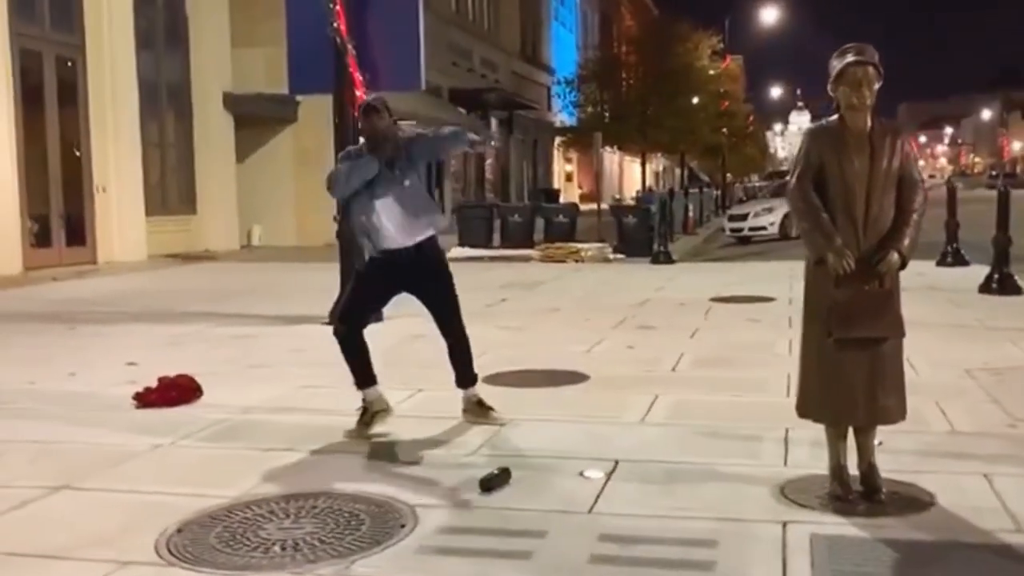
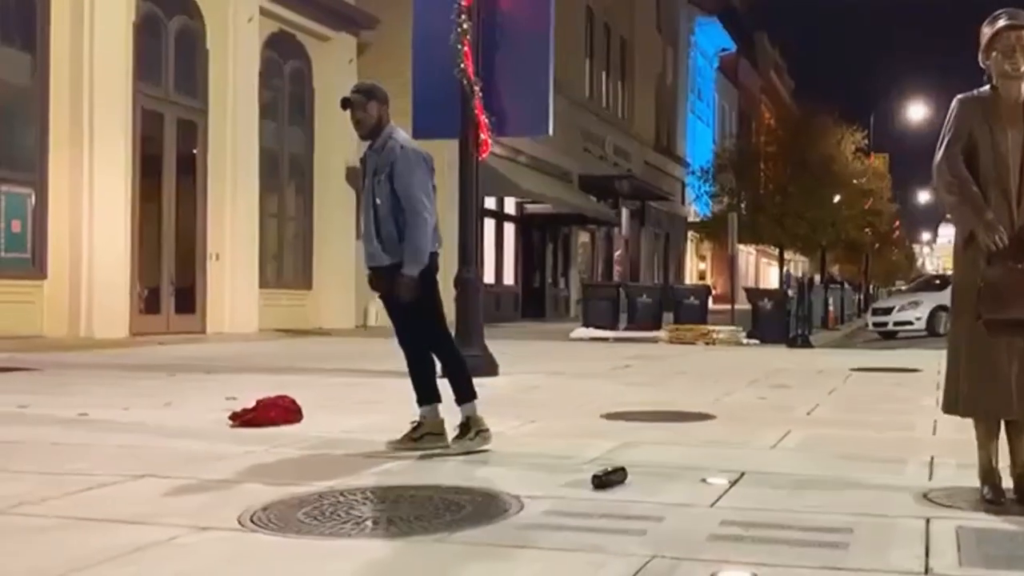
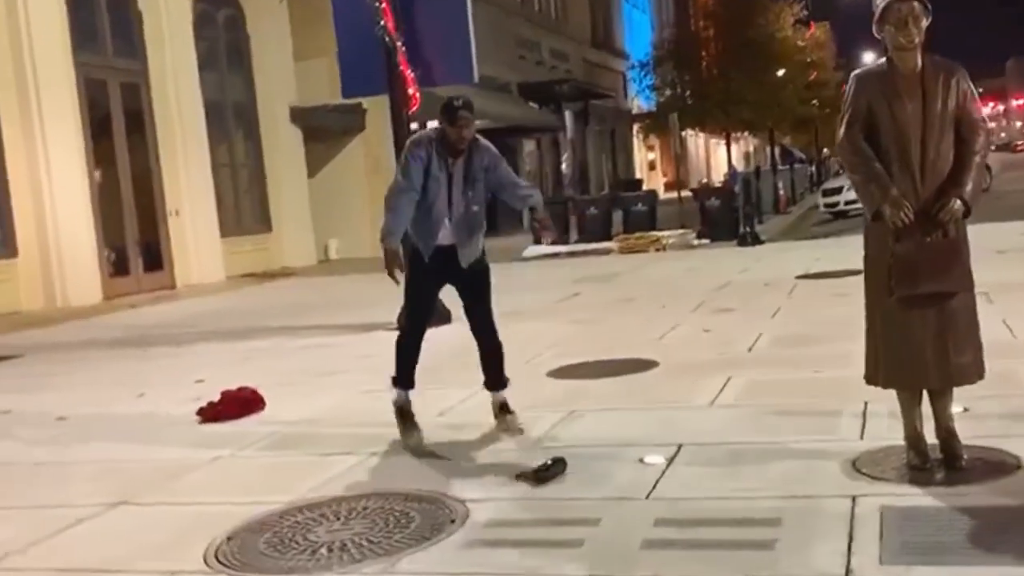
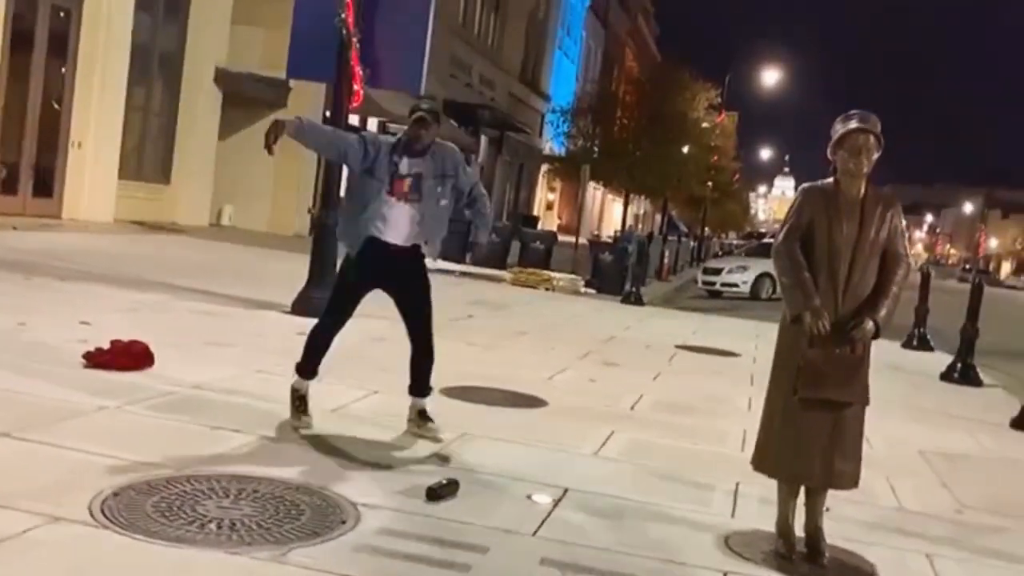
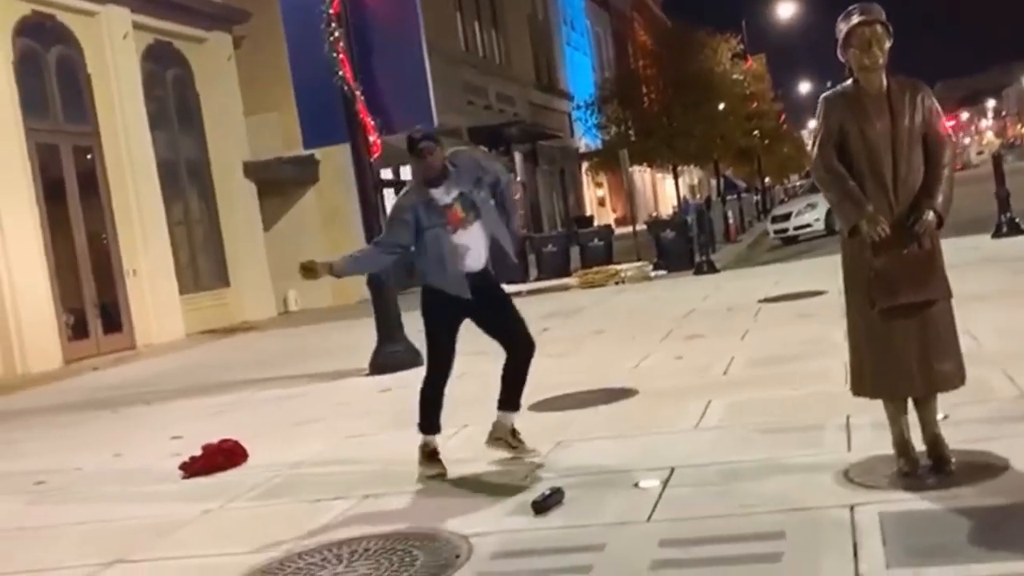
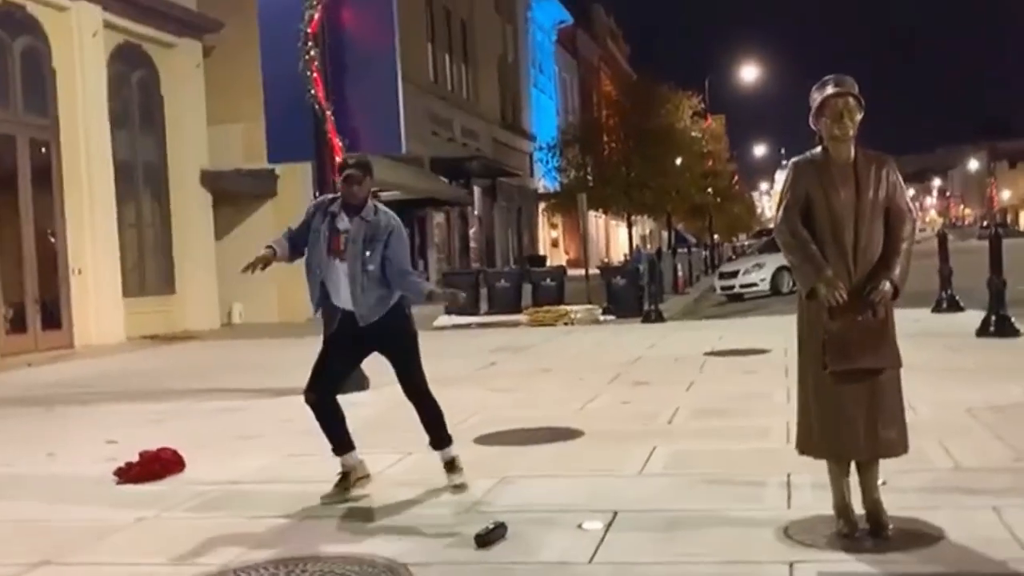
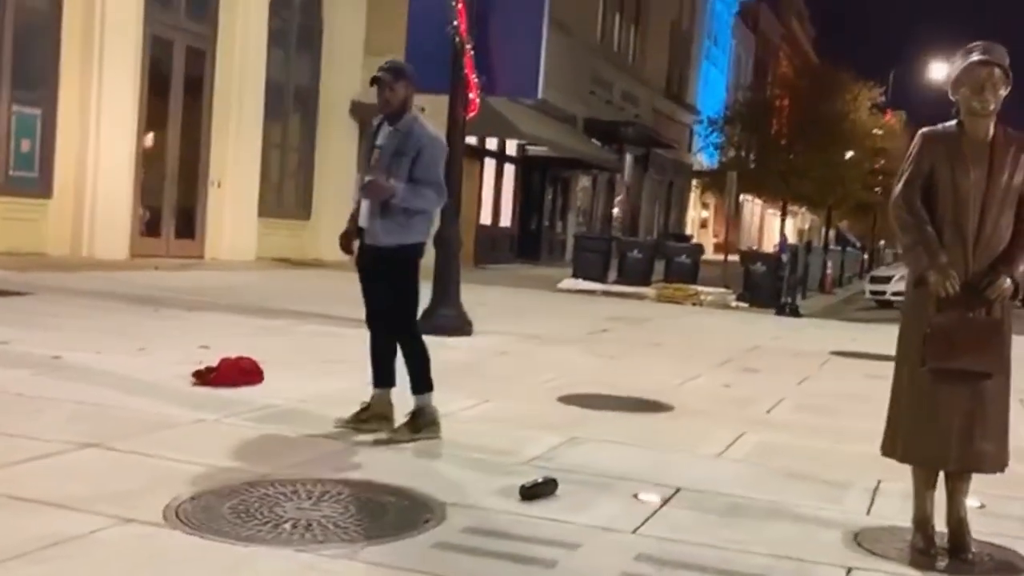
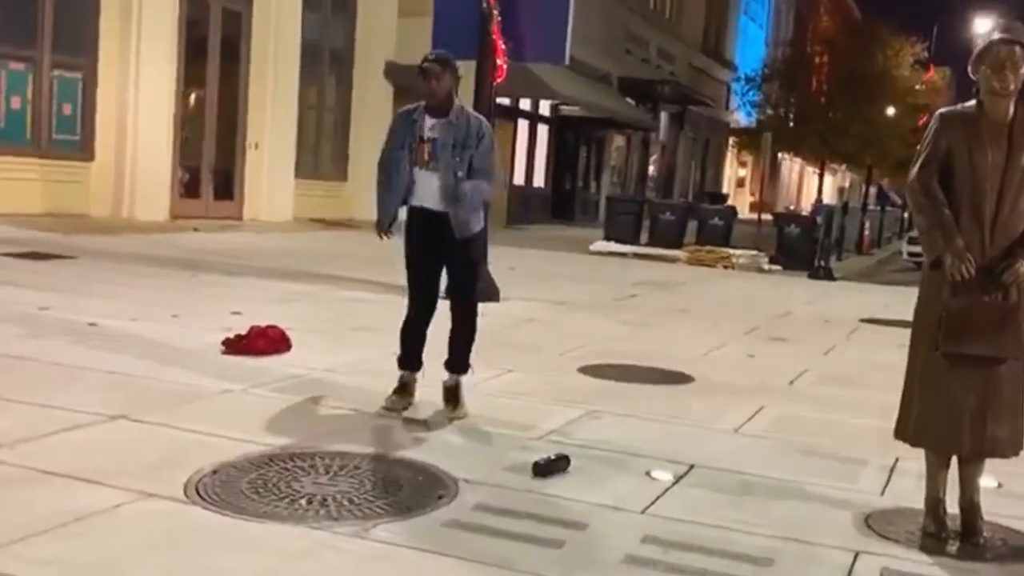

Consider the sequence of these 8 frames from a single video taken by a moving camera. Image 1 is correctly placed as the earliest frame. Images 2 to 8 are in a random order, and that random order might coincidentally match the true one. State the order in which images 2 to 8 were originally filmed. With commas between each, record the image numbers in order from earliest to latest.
4, 6, 5, 3, 8, 7, 2
